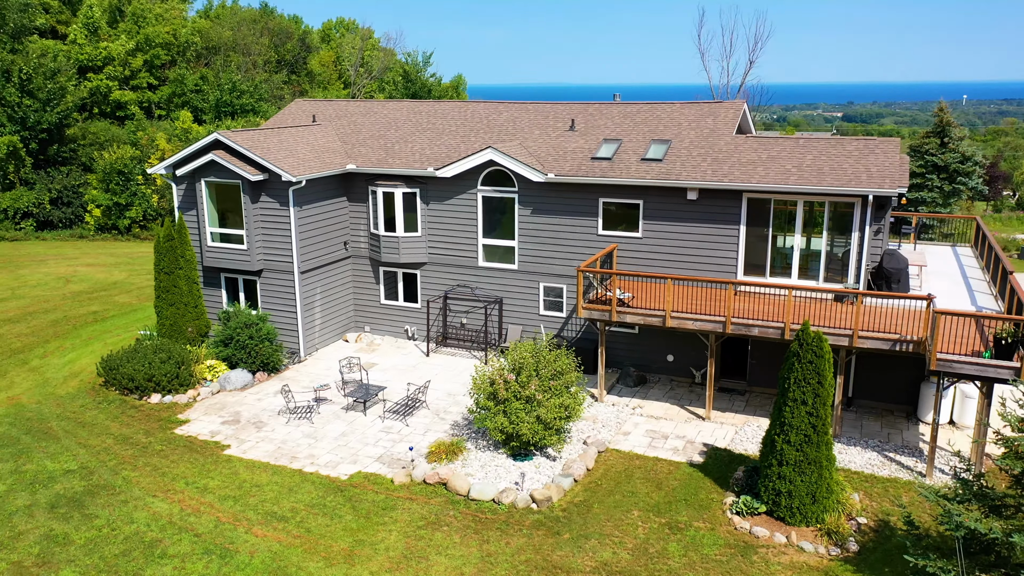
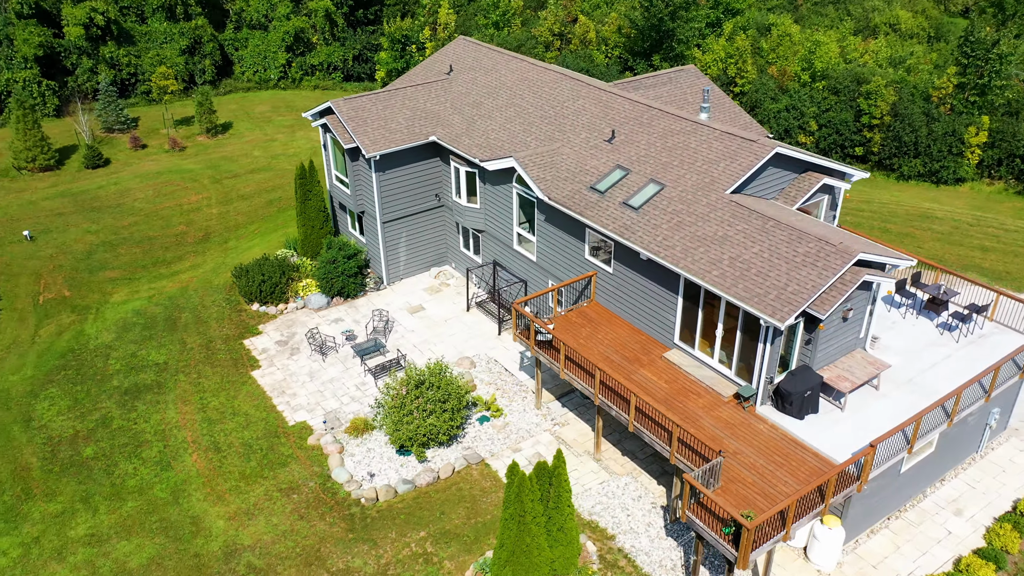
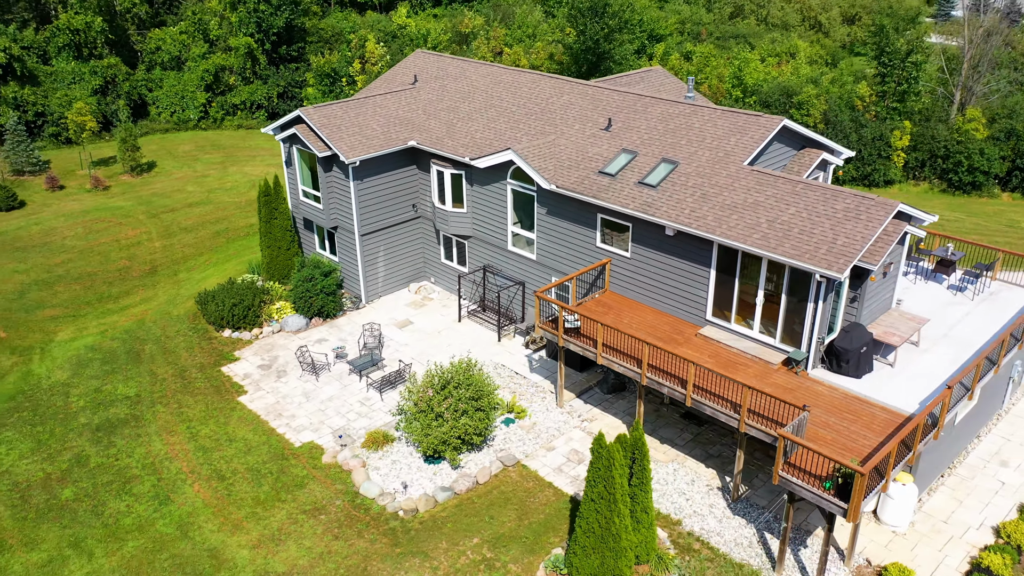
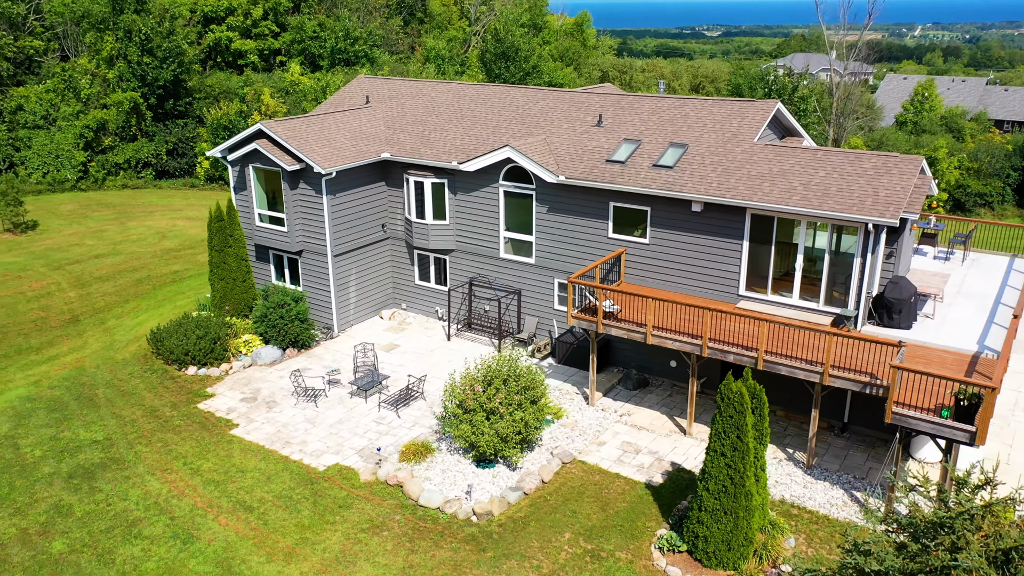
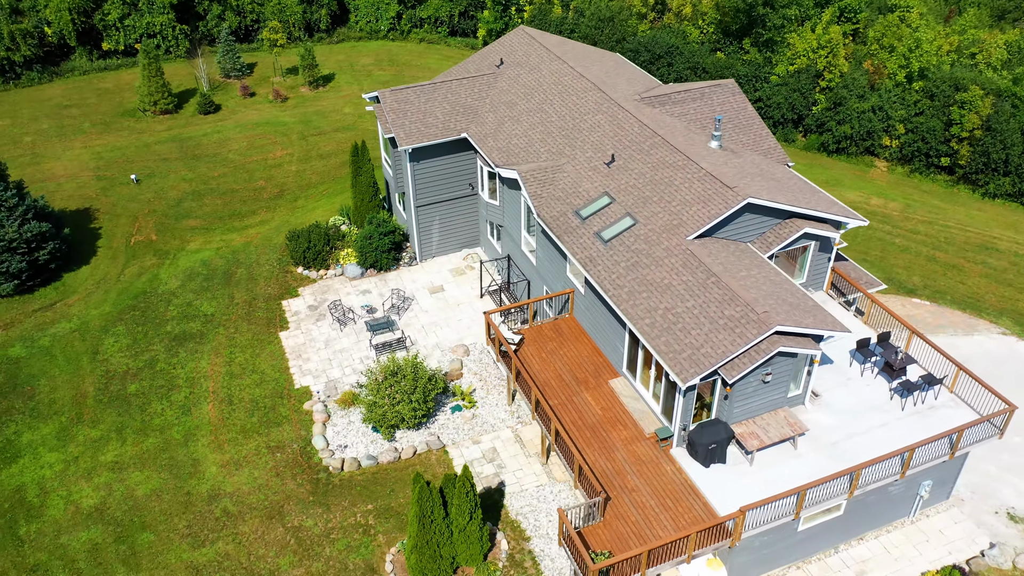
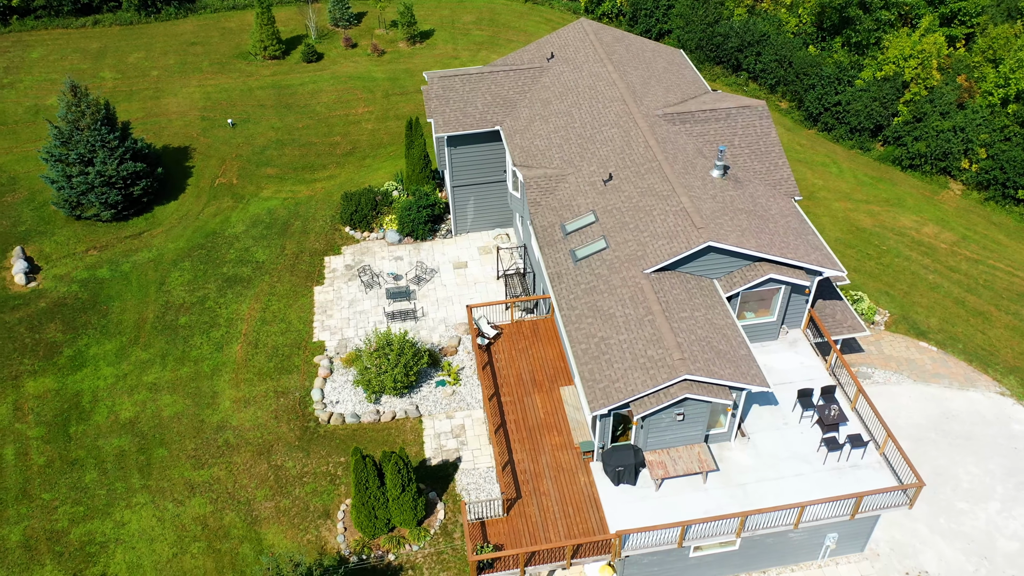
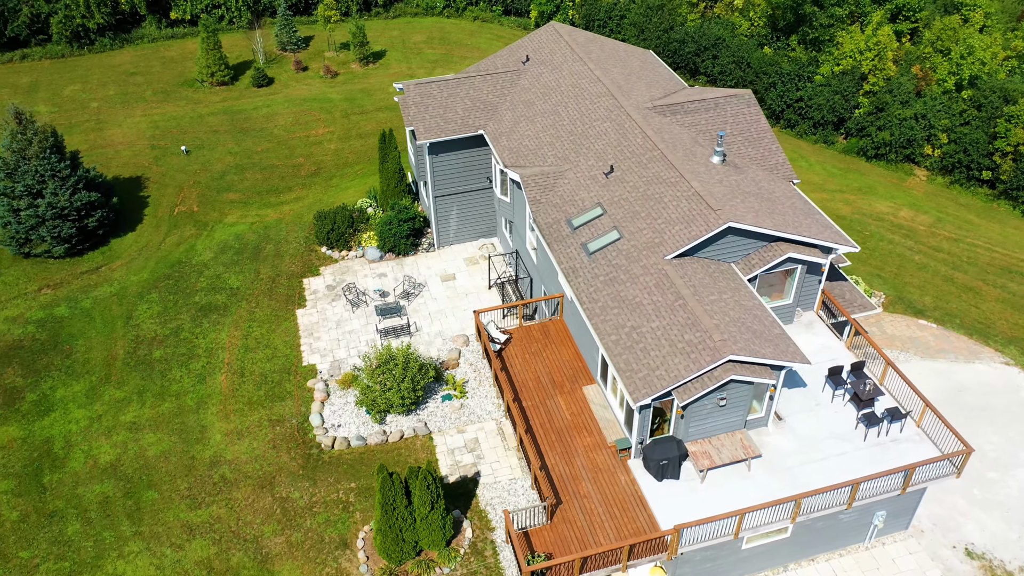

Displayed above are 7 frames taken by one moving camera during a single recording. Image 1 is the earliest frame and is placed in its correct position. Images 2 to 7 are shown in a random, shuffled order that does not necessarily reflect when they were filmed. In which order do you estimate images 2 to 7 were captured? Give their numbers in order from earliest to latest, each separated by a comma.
4, 3, 2, 5, 7, 6
